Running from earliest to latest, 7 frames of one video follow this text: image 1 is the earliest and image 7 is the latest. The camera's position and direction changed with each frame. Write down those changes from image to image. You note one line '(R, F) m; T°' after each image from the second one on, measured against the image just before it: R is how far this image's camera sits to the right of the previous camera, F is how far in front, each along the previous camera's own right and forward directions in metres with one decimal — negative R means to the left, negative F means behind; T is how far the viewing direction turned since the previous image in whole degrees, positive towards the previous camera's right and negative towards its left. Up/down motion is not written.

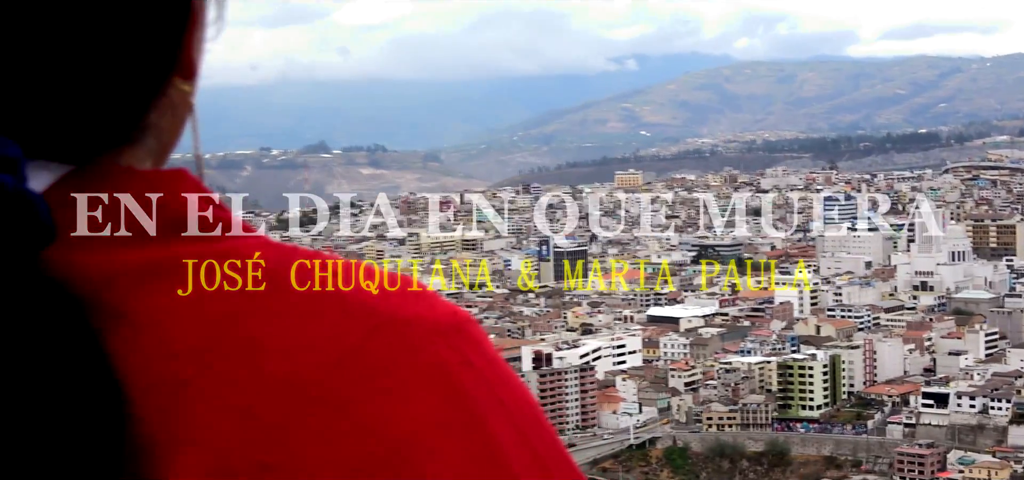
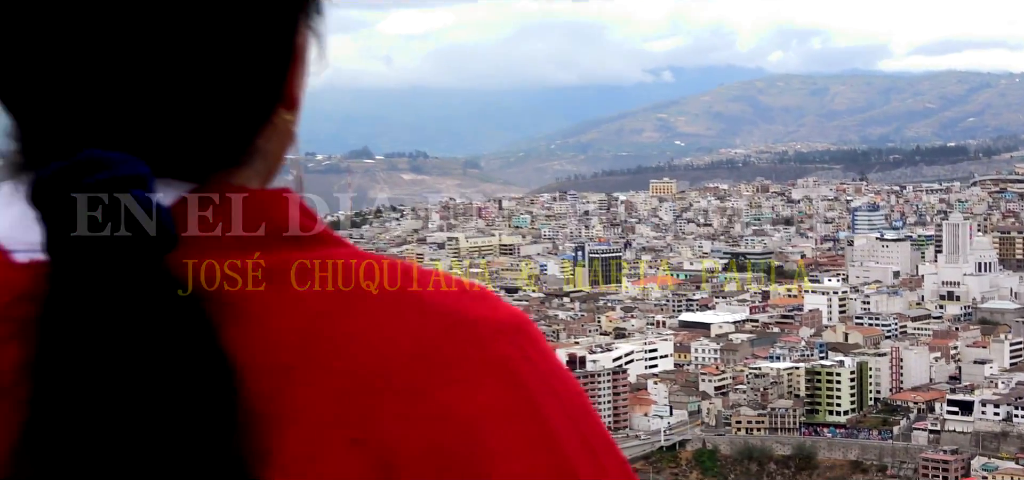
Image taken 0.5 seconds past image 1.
(-0.1, -0.5) m; -1°
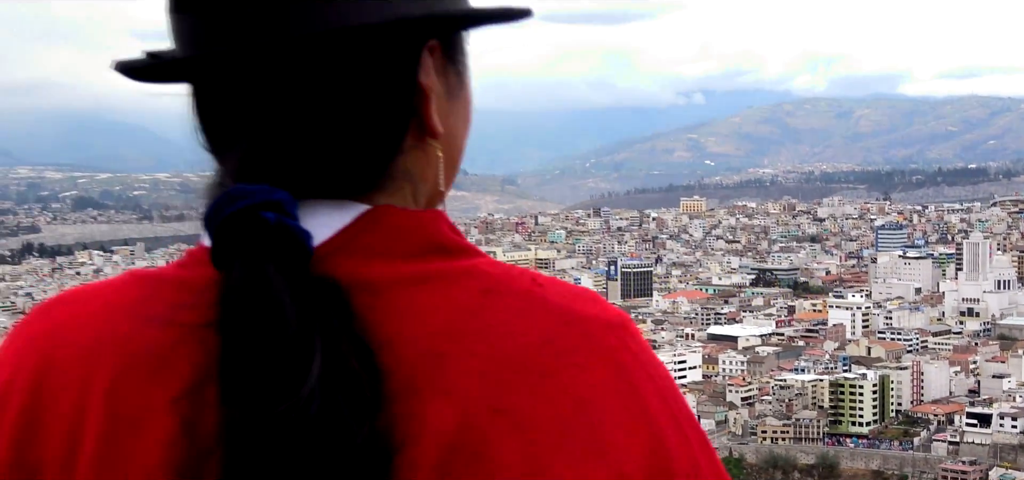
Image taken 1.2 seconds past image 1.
(-0.2, -0.7) m; -1°
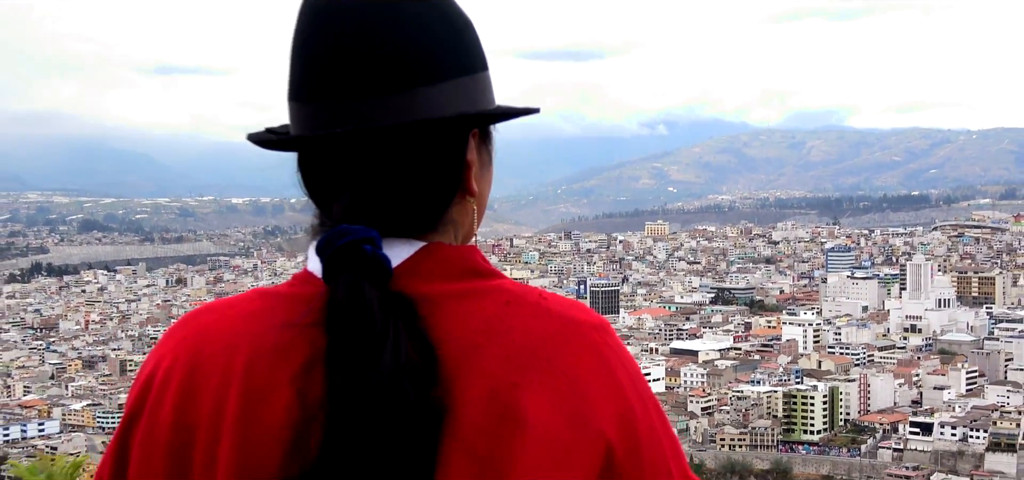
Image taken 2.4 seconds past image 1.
(+0.2, -1.3) m; +1°
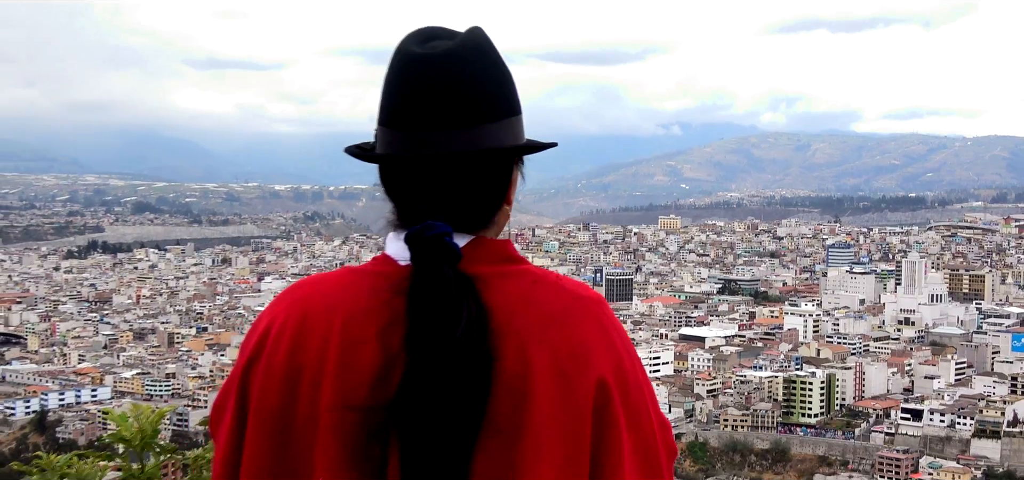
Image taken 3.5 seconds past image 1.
(-0.1, -1.4) m; -1°
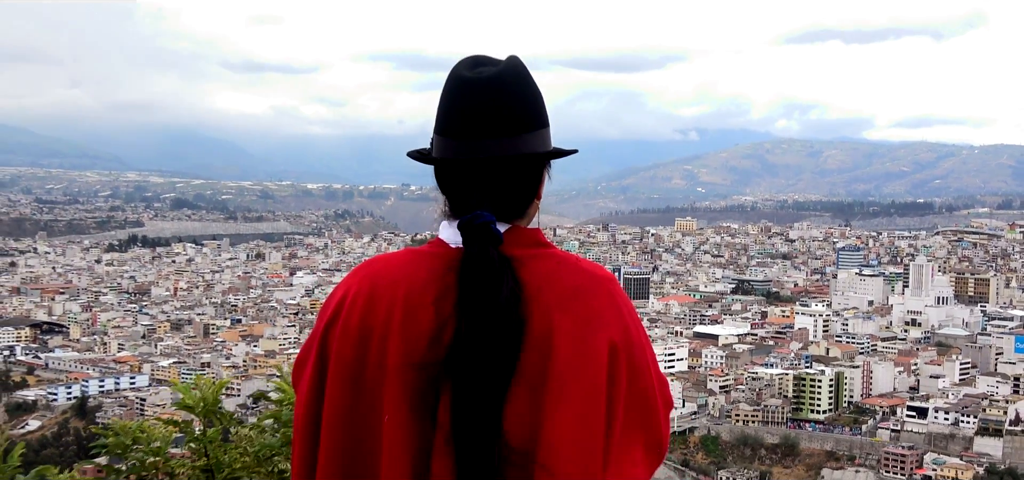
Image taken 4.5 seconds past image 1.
(-0.1, -0.8) m; -1°
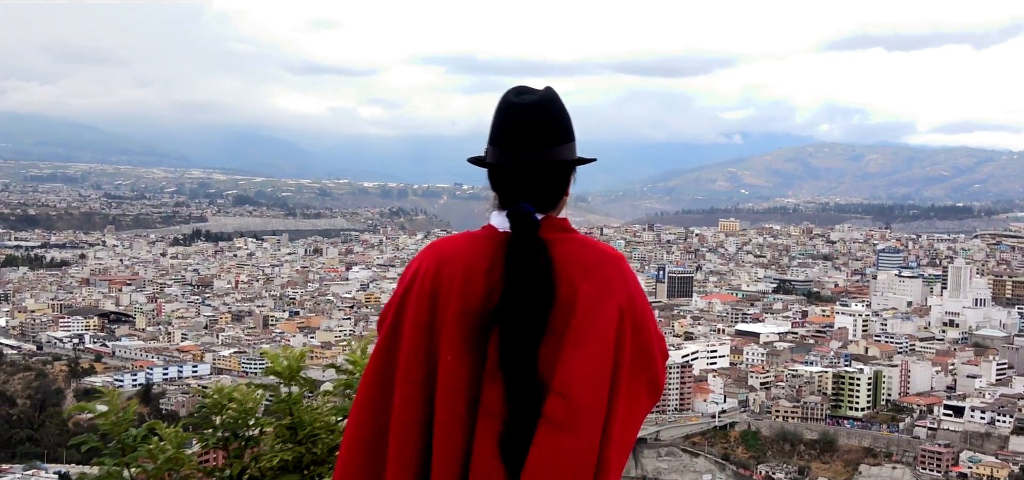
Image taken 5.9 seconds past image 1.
(-0.2, -0.7) m; -2°
